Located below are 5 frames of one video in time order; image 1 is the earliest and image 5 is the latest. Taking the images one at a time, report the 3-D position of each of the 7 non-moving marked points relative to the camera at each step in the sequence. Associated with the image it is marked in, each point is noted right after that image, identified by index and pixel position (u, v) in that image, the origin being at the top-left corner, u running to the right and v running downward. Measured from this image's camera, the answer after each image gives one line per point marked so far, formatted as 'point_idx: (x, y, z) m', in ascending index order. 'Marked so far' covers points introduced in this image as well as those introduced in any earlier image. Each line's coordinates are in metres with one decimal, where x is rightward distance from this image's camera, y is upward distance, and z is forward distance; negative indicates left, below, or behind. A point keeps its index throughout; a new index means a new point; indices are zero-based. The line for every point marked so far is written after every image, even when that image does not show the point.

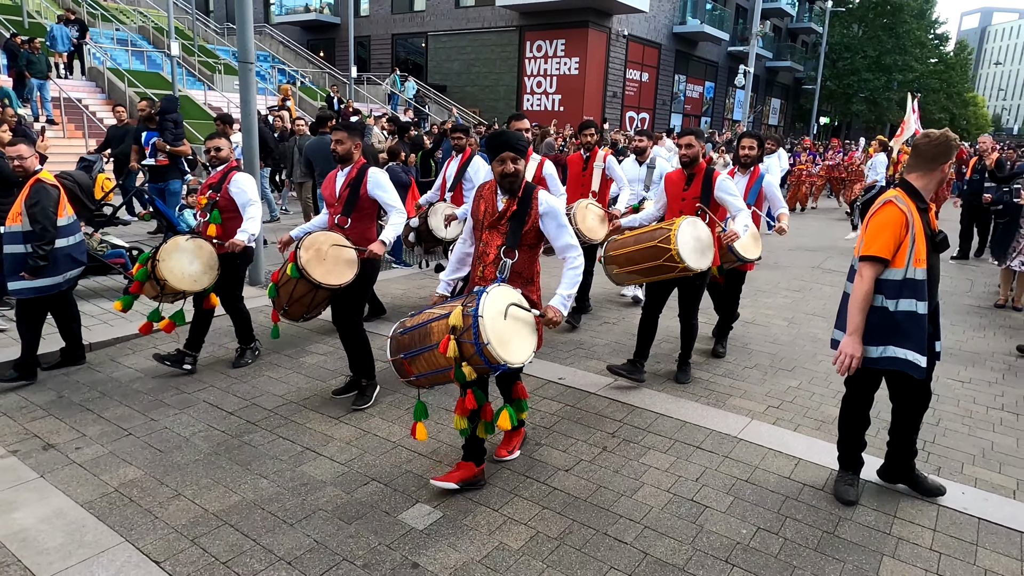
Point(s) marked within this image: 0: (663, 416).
0: (+1.0, -0.8, +4.4) m
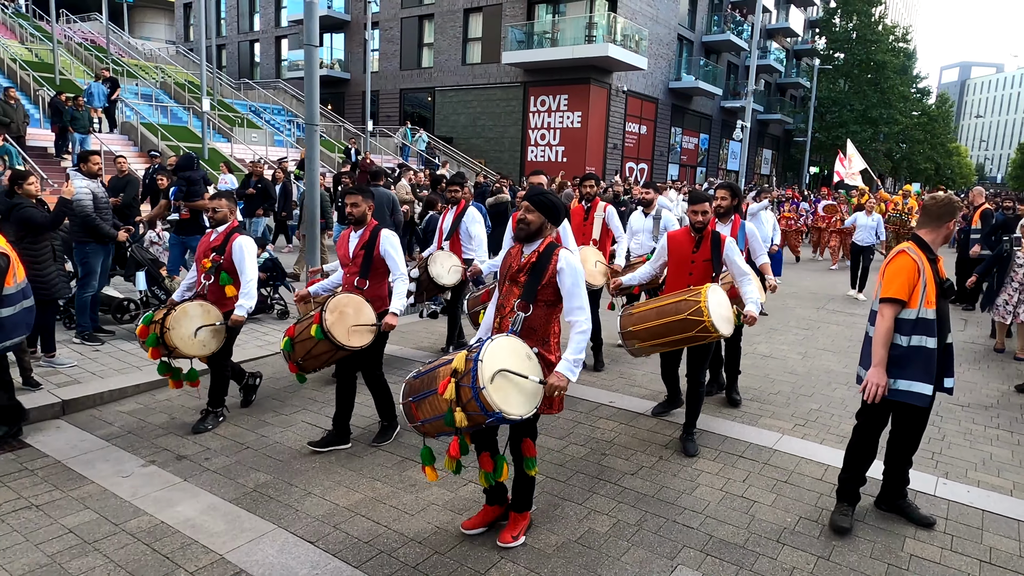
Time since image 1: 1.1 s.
0: (+1.5, -1.1, +5.1) m
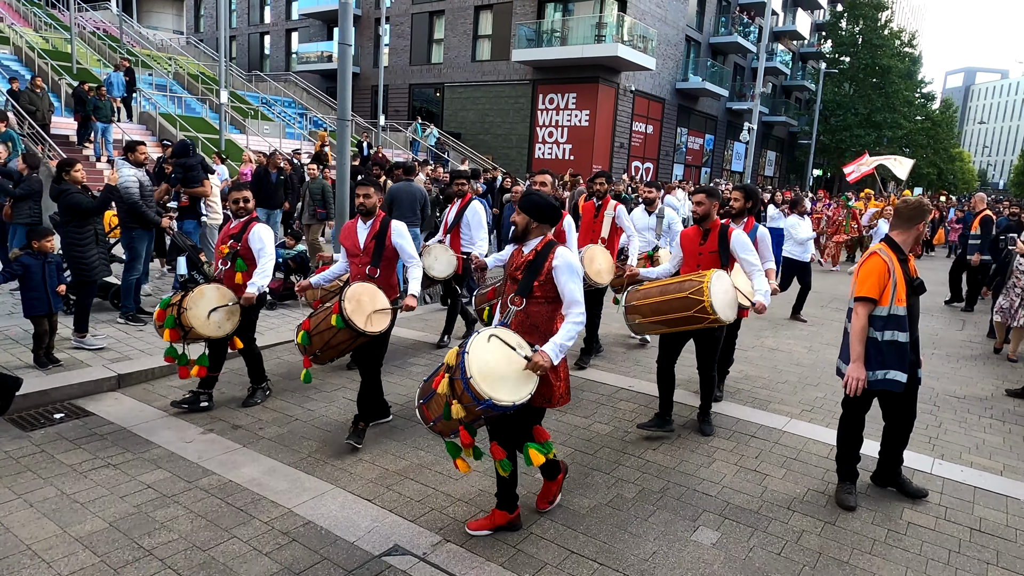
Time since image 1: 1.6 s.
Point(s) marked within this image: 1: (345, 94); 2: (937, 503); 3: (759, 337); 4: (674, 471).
0: (+1.7, -1.0, +5.4) m
1: (-2.1, +2.4, +8.1) m
2: (+2.7, -1.4, +4.2) m
3: (+3.2, -0.6, +8.5) m
4: (+1.1, -1.2, +4.4) m
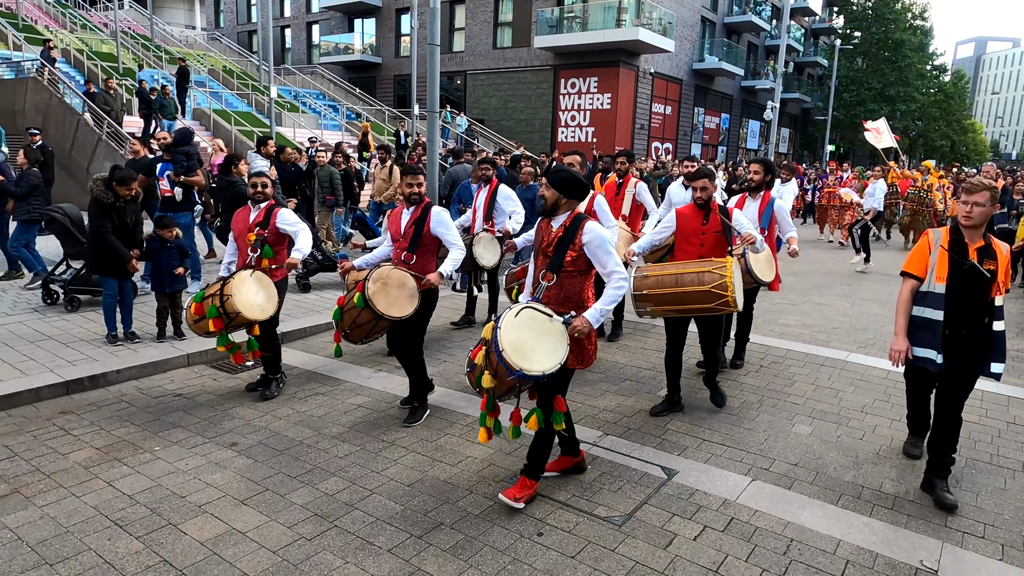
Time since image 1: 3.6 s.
0: (+2.7, -0.6, +6.5) m
1: (-1.1, +2.8, +9.2) m
2: (+3.7, -0.9, +5.3) m
3: (+4.2, -0.1, +9.5) m
4: (+2.1, -0.8, +5.5) m
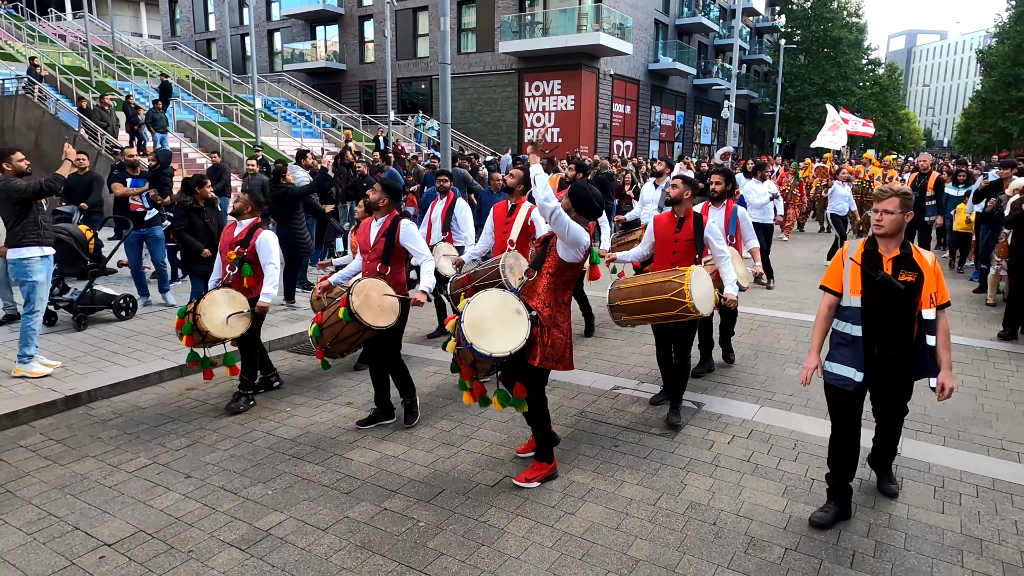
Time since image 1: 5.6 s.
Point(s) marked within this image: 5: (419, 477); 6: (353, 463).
0: (+3.1, -0.4, +7.9) m
1: (-1.0, +2.9, +10.3) m
2: (+4.1, -0.6, +6.7) m
3: (+4.3, +0.2, +10.9) m
4: (+2.5, -0.6, +6.8) m
5: (-0.6, -1.2, +4.2) m
6: (-1.1, -1.2, +4.4) m
